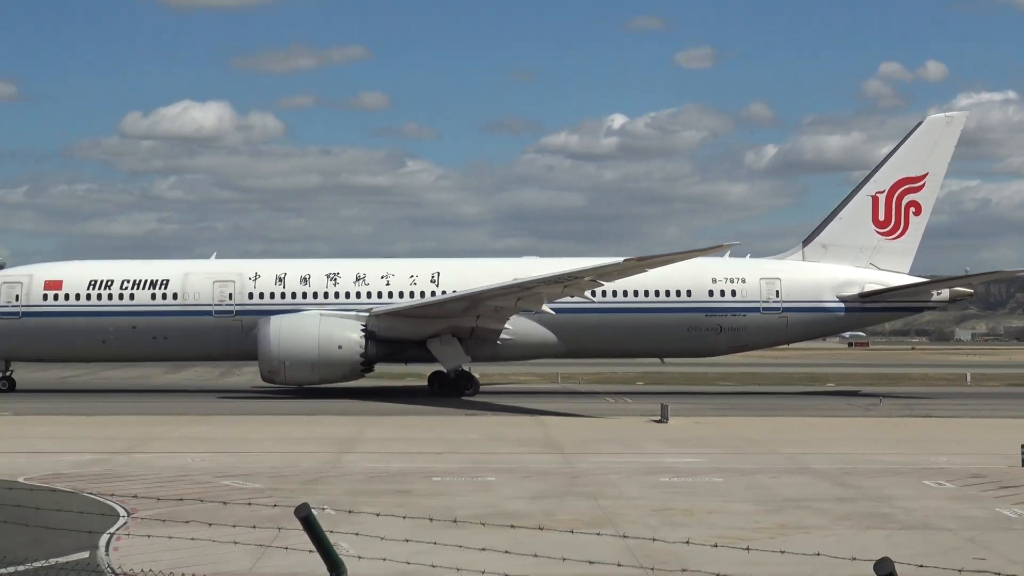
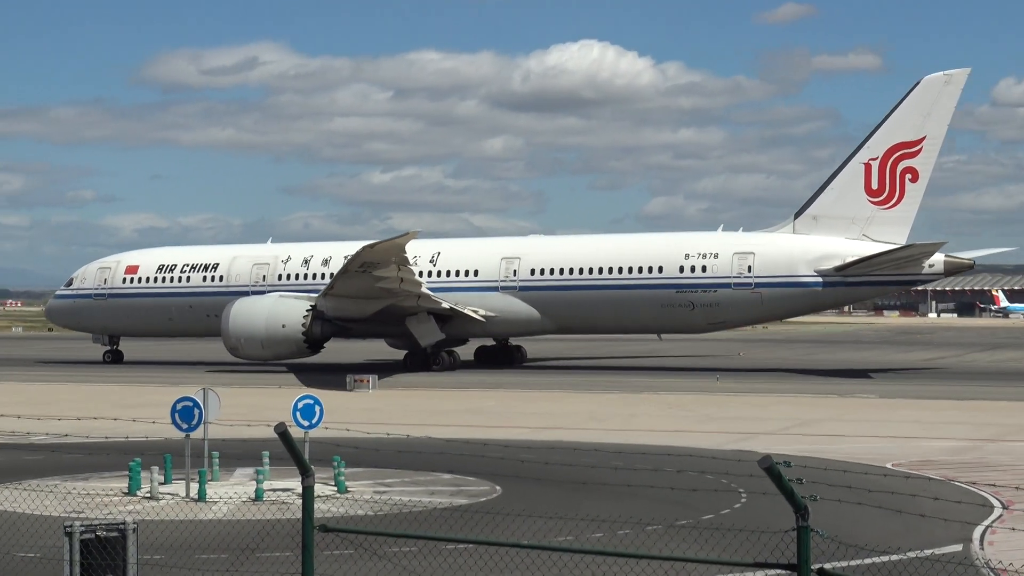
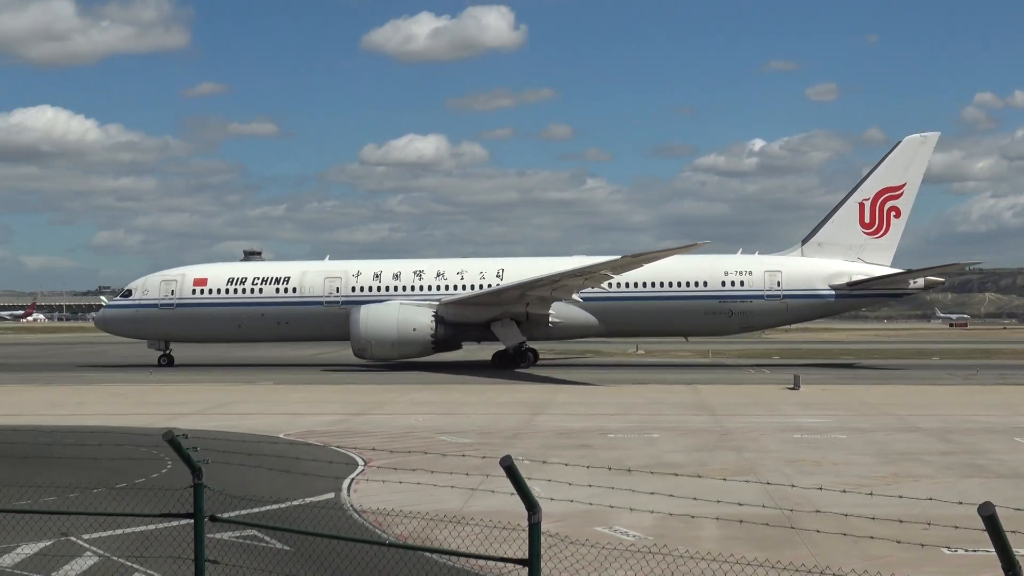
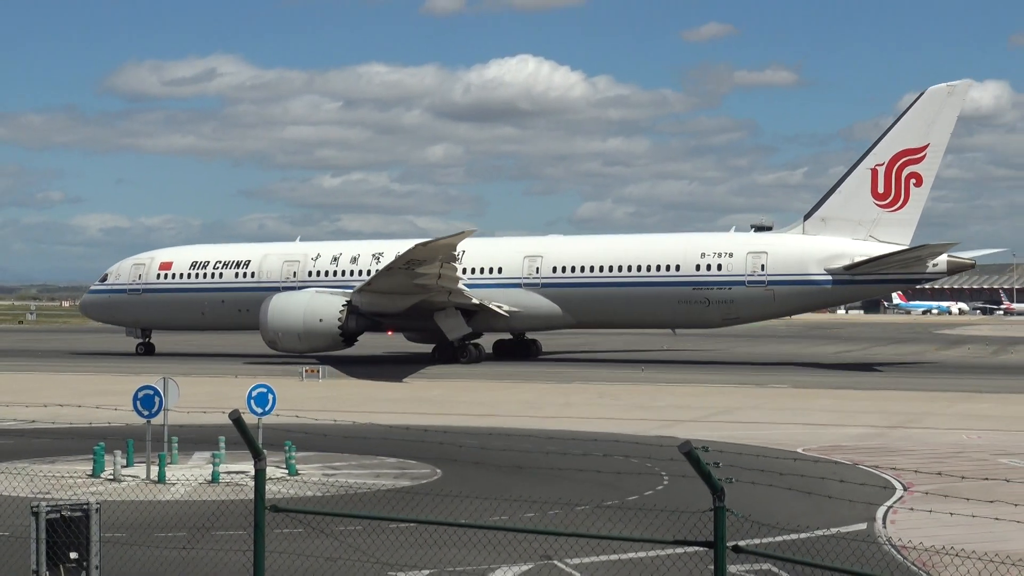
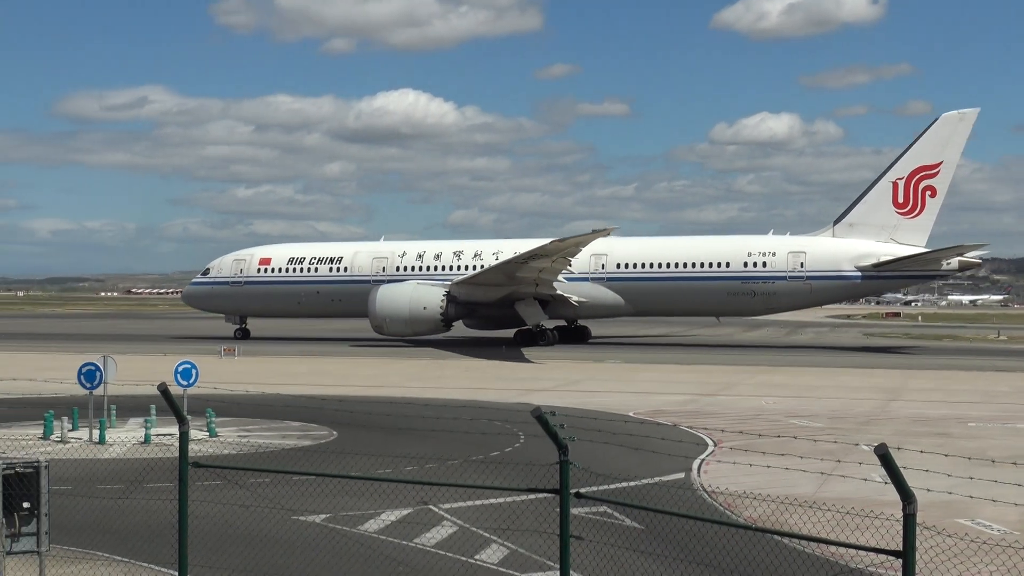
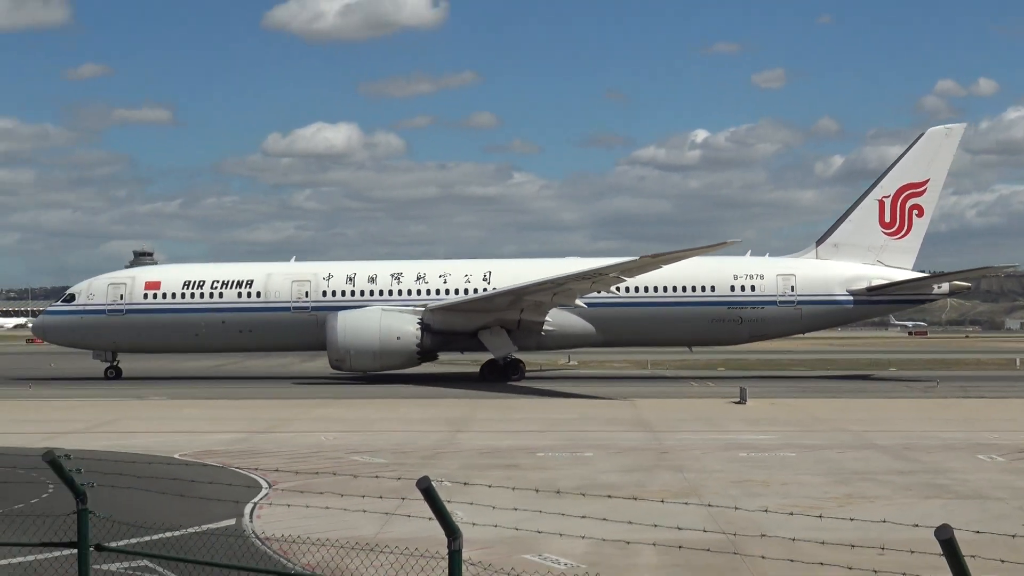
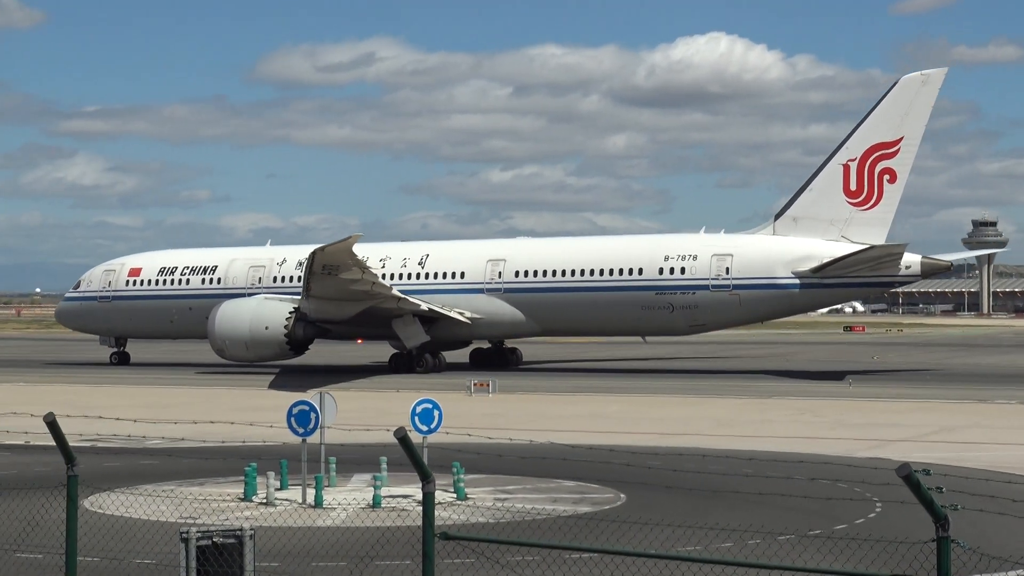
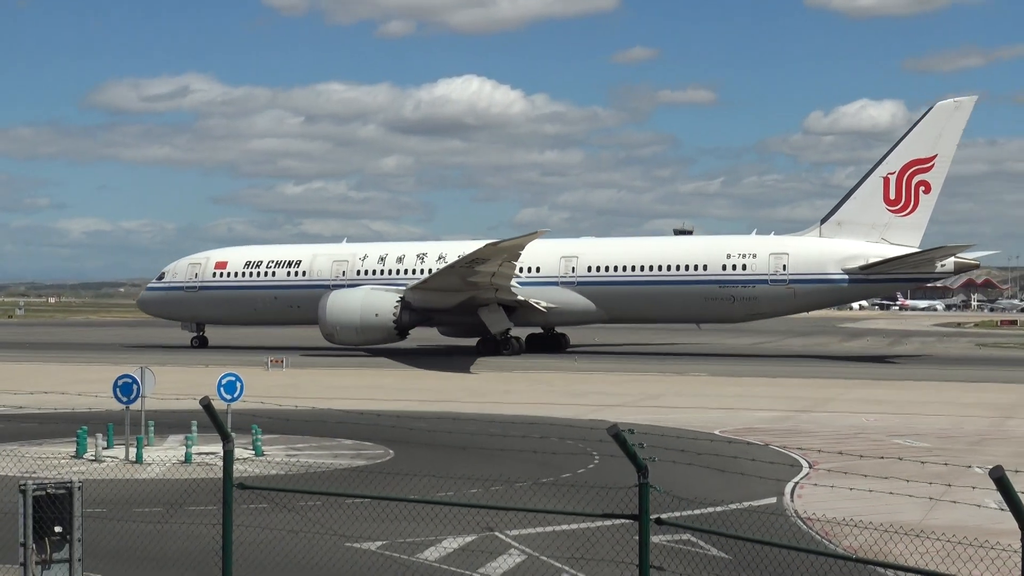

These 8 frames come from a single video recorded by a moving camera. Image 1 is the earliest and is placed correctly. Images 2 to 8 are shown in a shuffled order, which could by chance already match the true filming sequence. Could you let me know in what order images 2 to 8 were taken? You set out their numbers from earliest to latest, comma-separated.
6, 3, 5, 8, 4, 2, 7
